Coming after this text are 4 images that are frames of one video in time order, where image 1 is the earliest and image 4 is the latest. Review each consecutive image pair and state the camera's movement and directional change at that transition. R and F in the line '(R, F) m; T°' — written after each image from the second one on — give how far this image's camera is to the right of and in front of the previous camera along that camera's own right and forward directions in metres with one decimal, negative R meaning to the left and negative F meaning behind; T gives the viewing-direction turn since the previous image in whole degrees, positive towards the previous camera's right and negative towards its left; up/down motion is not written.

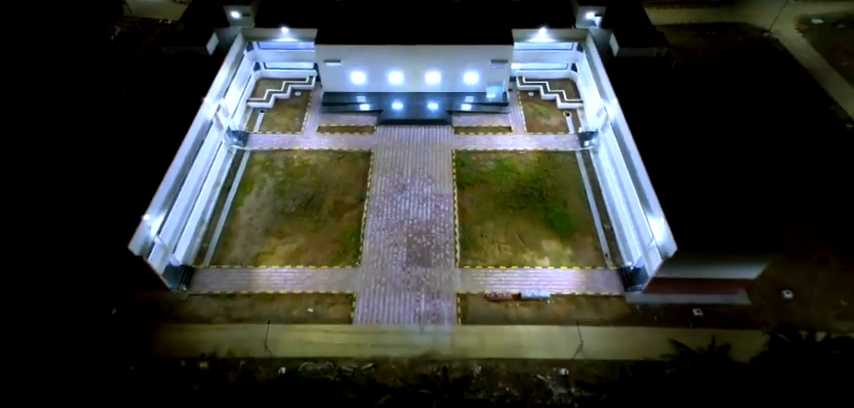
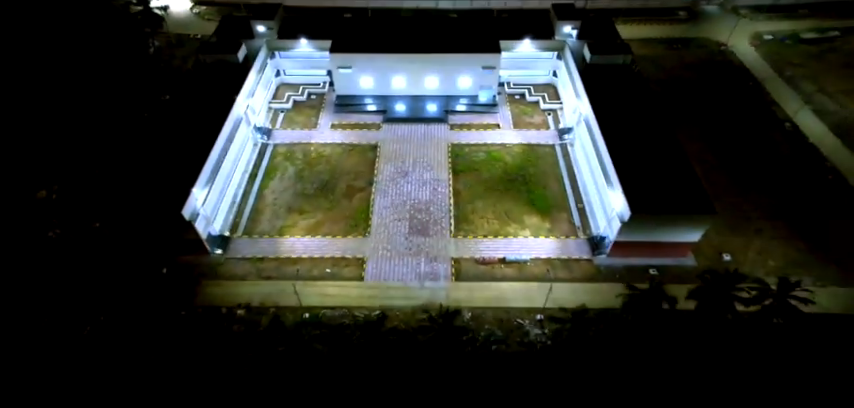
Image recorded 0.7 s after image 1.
(0.0, -4.4) m; 0°
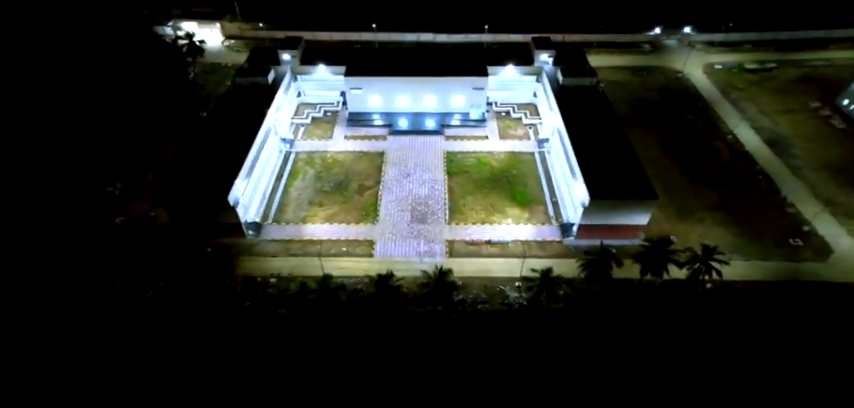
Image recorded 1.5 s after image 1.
(0.0, -5.7) m; 0°
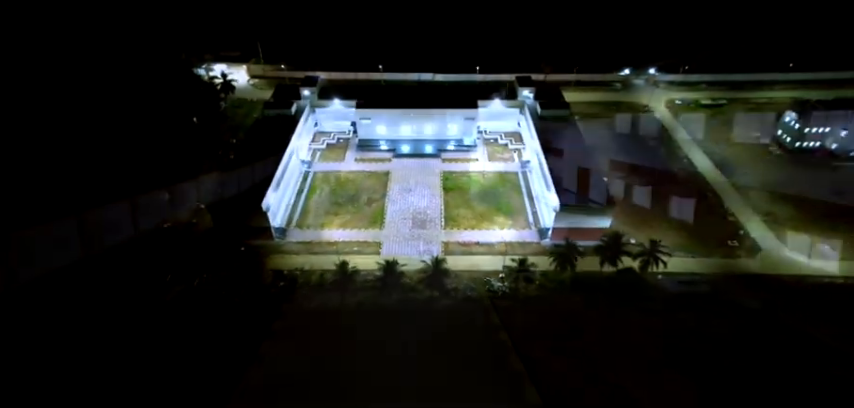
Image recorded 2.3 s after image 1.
(+0.1, -6.3) m; 0°
